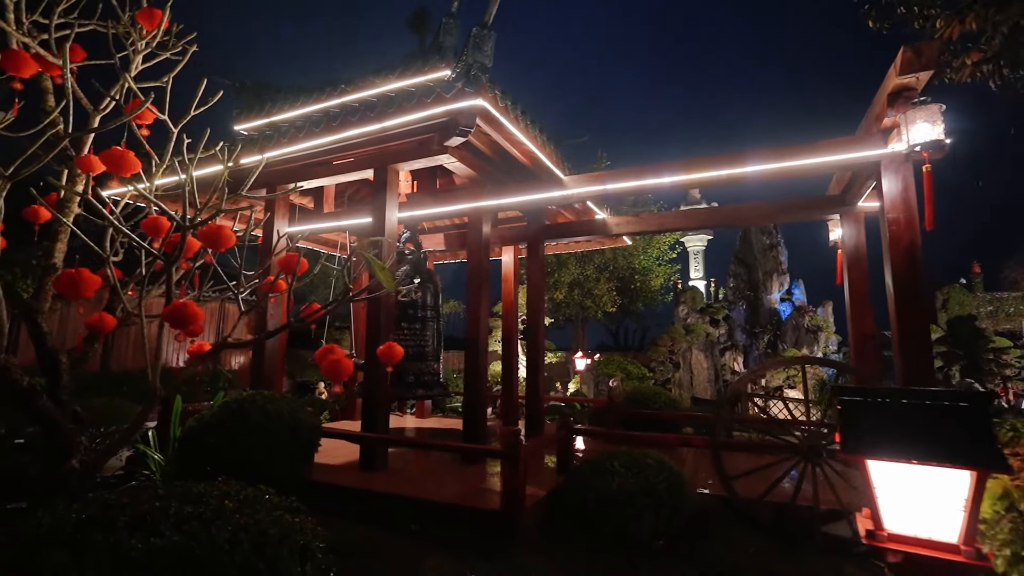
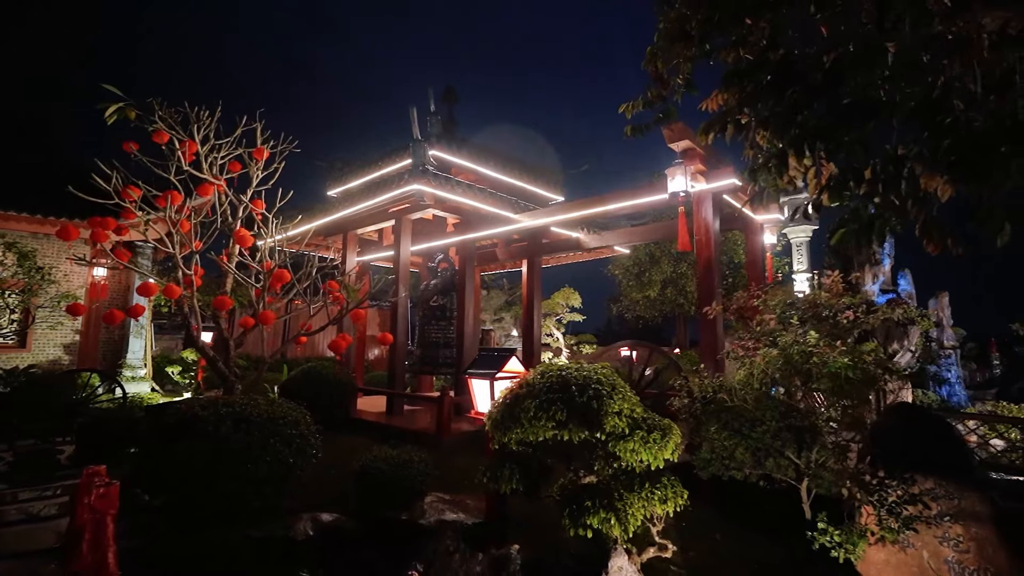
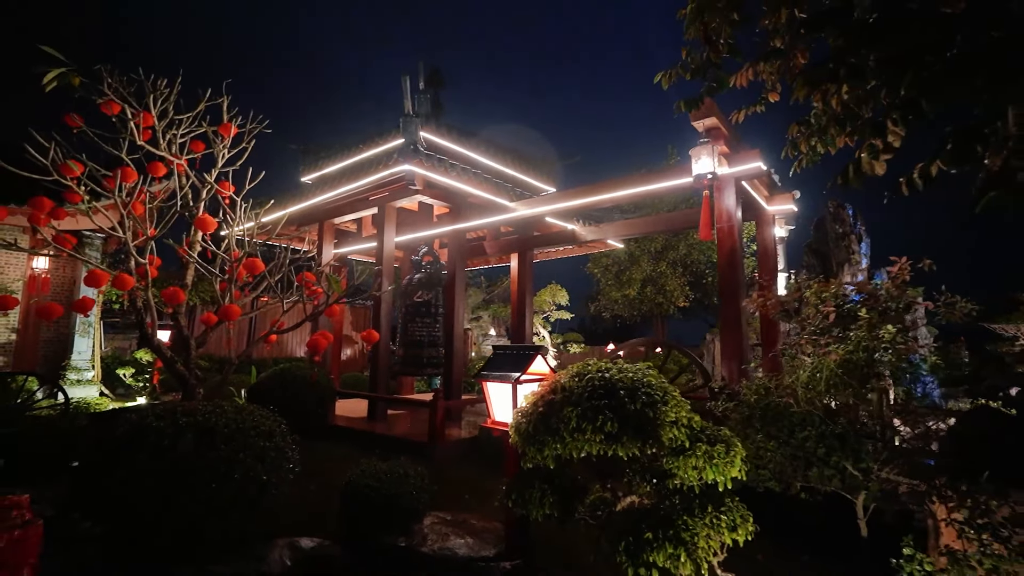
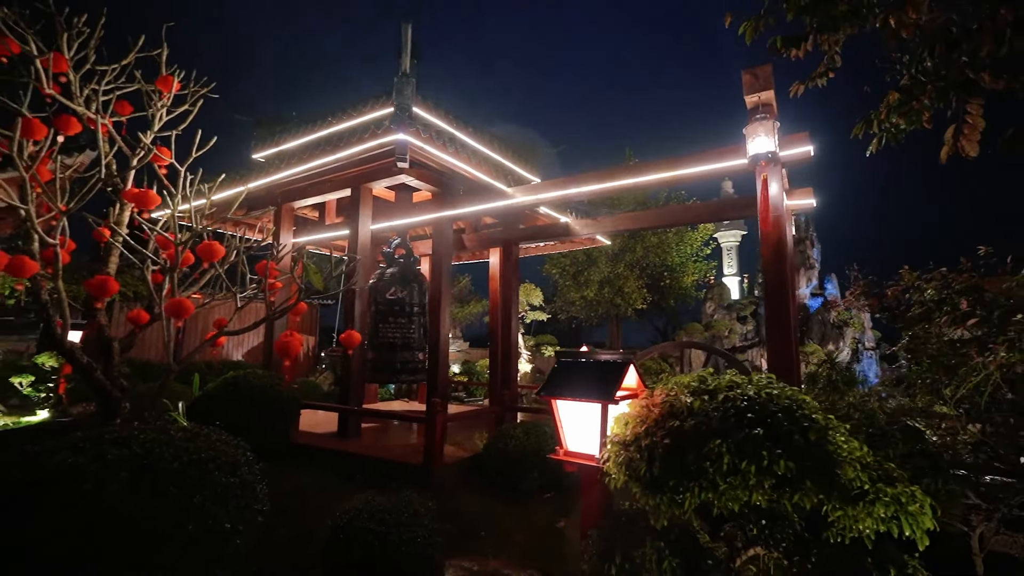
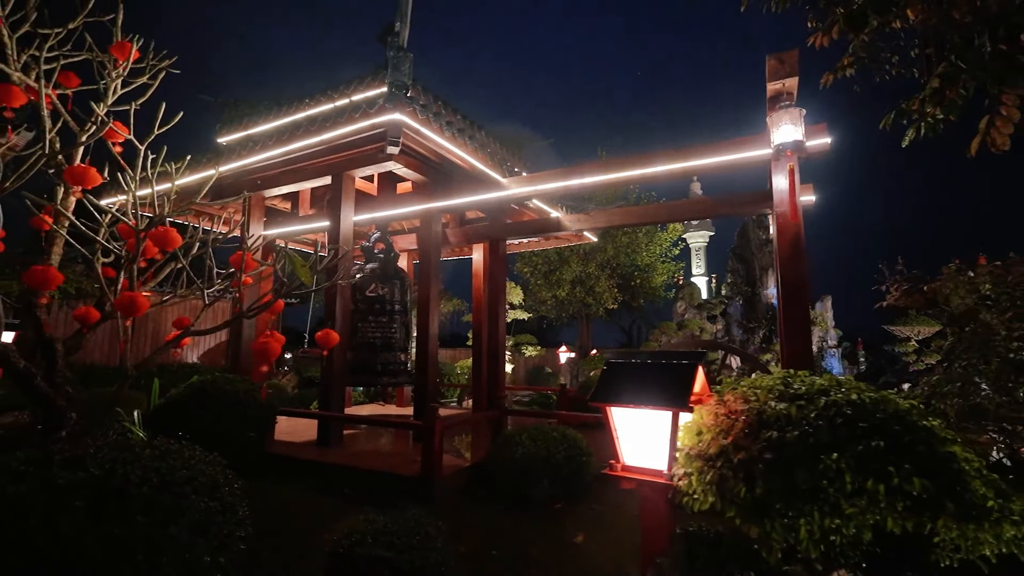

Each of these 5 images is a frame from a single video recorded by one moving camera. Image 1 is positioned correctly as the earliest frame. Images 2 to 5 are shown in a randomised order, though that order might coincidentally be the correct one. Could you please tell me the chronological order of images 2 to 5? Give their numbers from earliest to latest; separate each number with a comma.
5, 4, 3, 2
